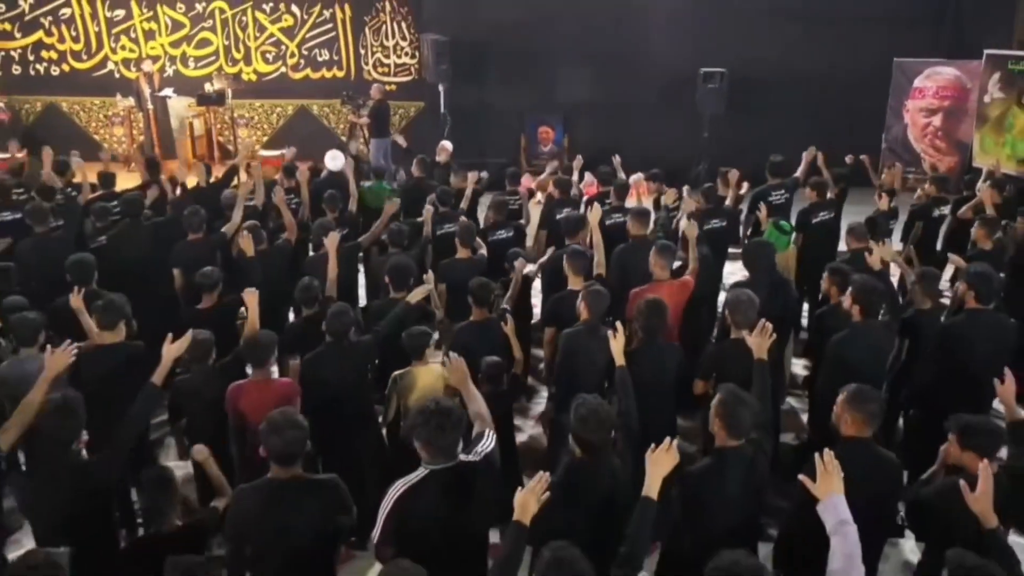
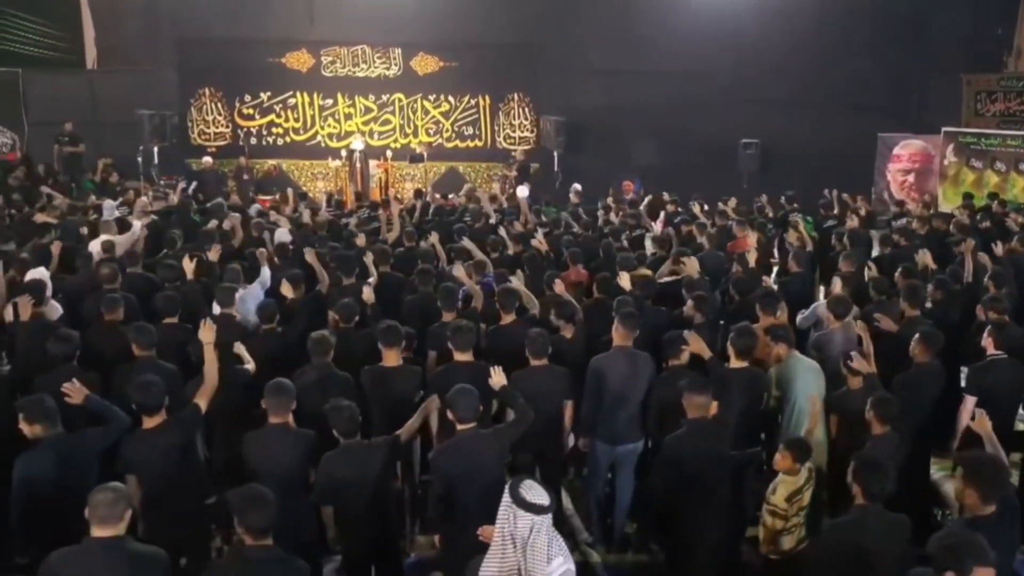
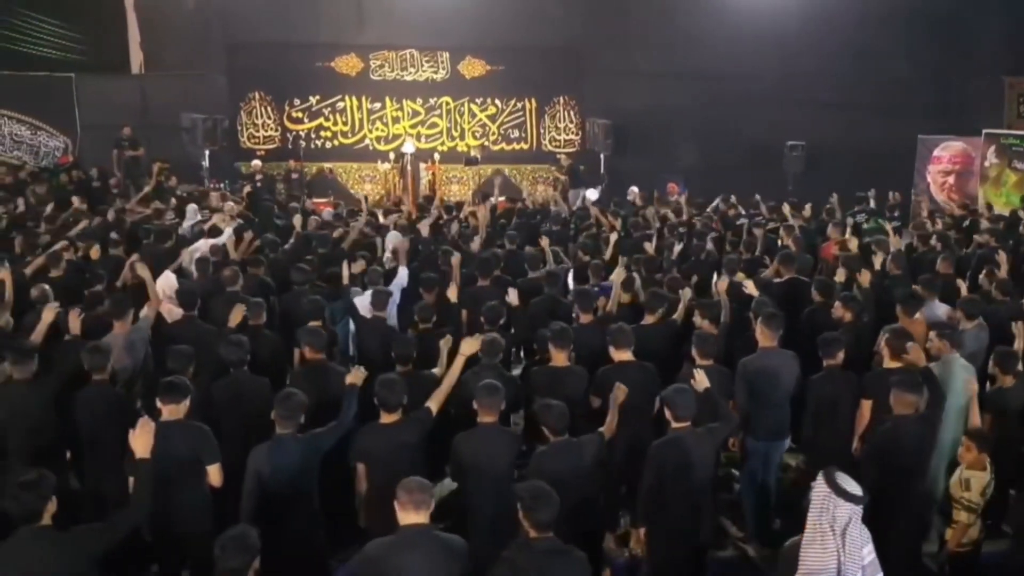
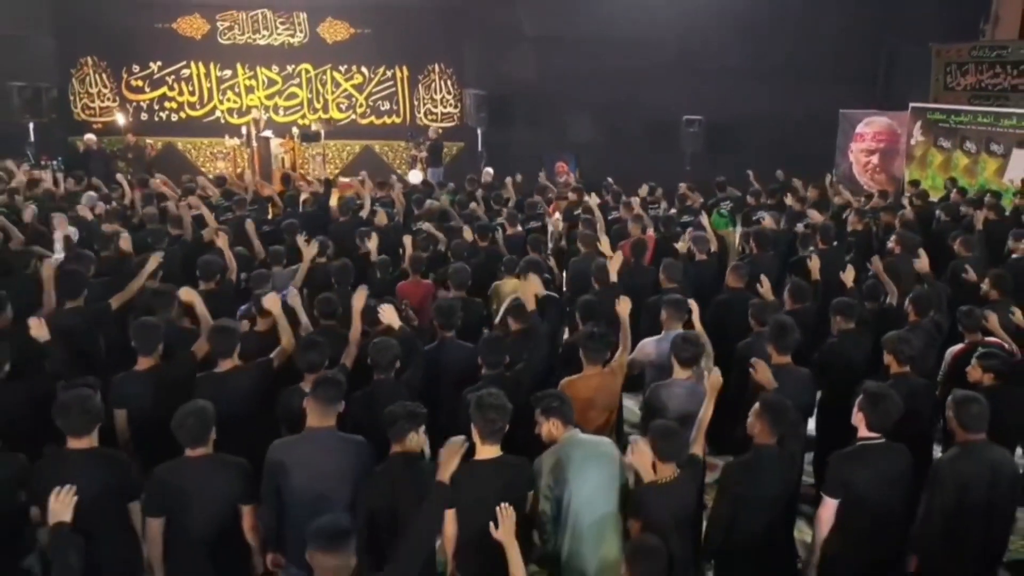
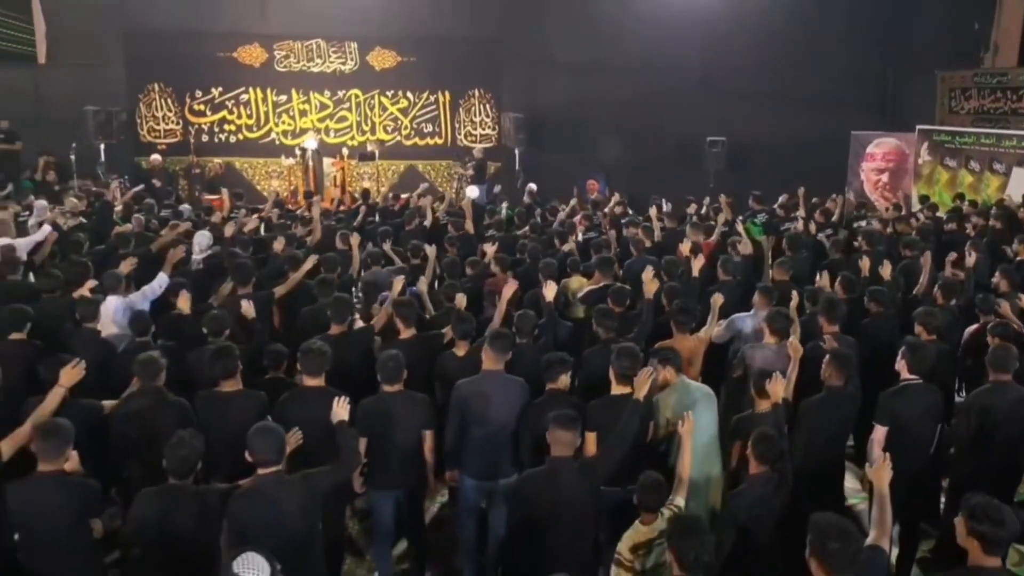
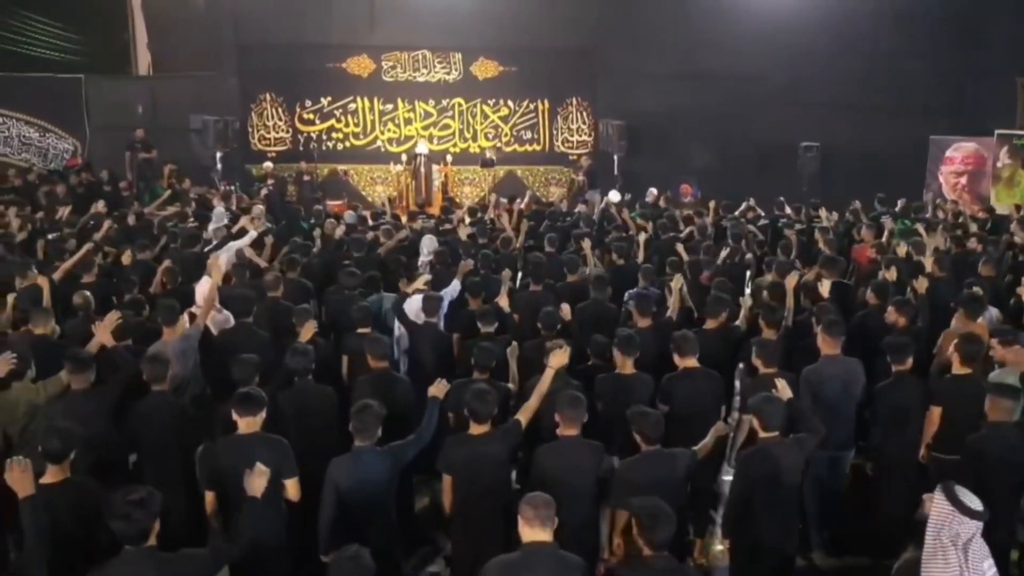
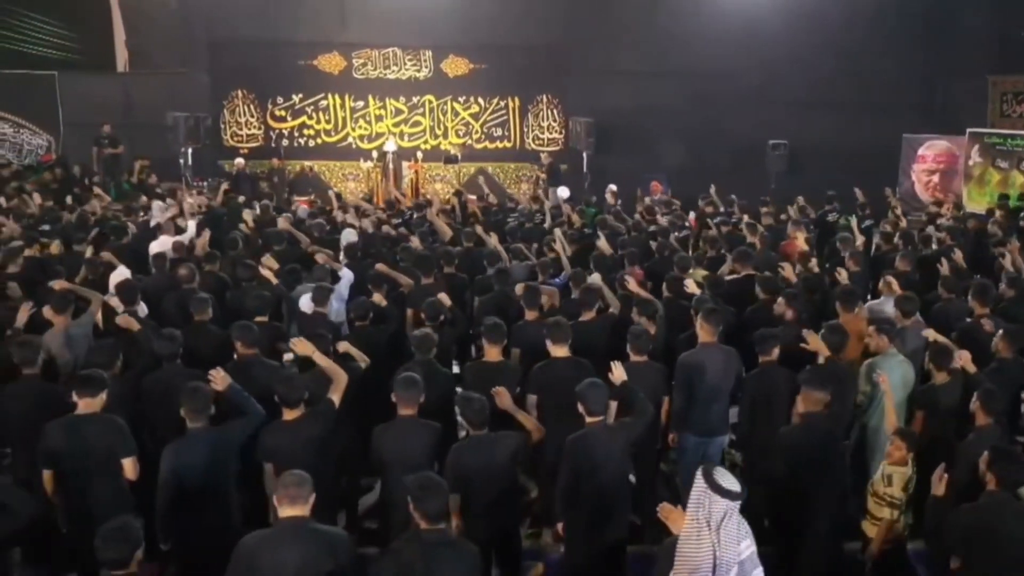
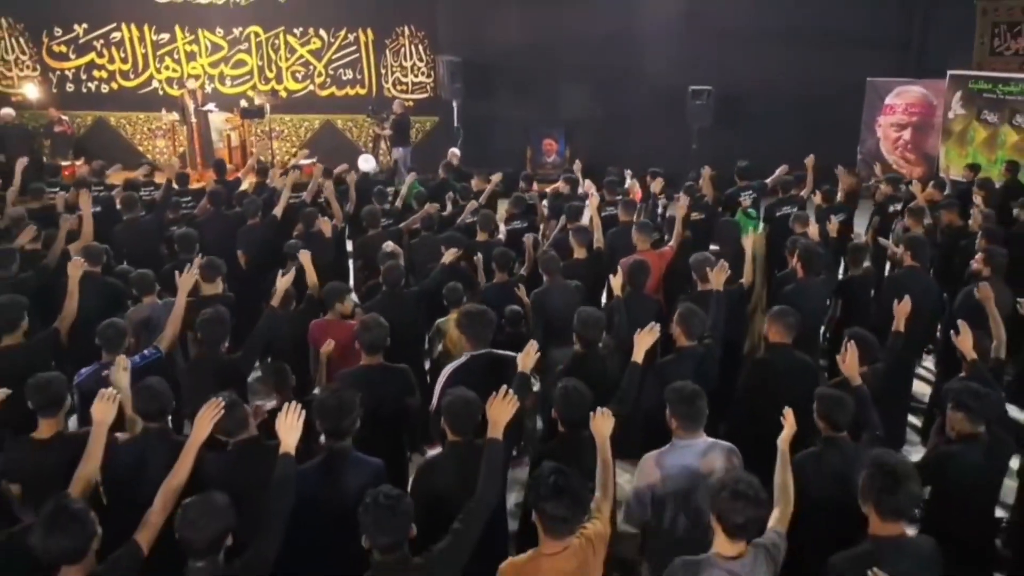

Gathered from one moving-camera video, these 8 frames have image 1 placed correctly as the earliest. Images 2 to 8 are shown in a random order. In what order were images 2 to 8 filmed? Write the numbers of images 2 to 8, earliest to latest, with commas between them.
8, 4, 5, 2, 7, 3, 6
